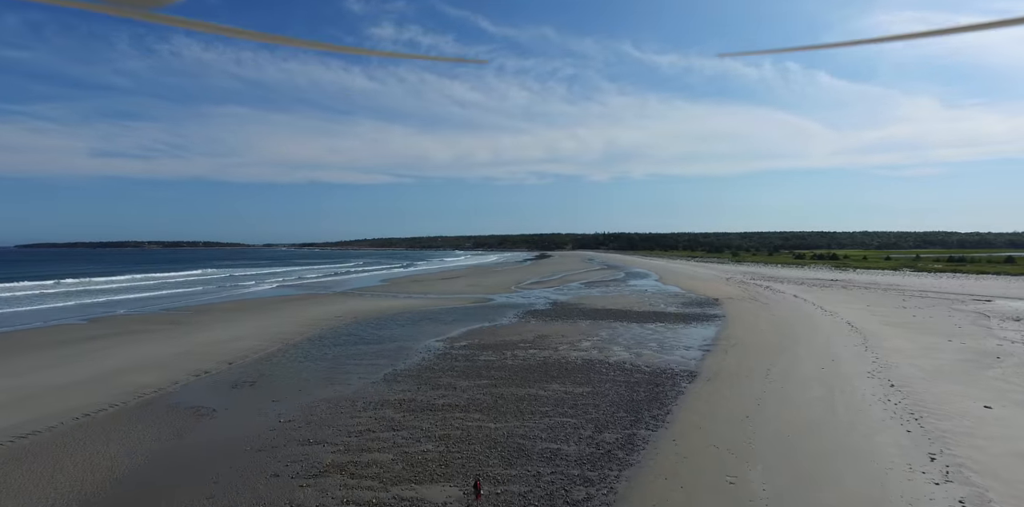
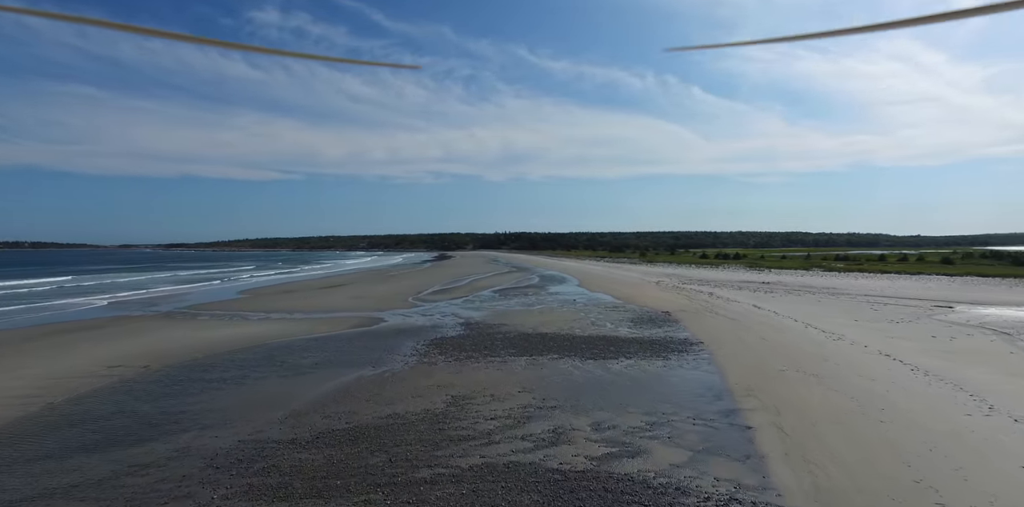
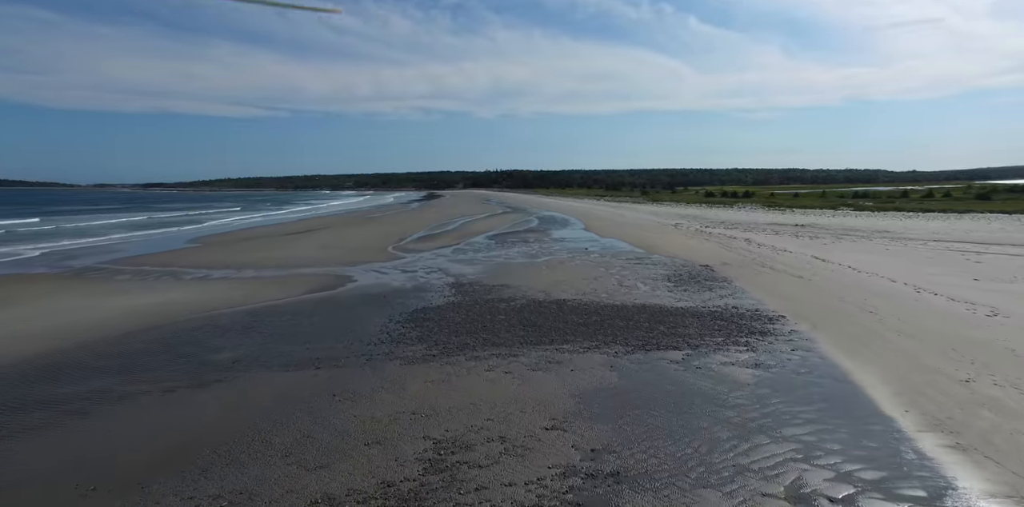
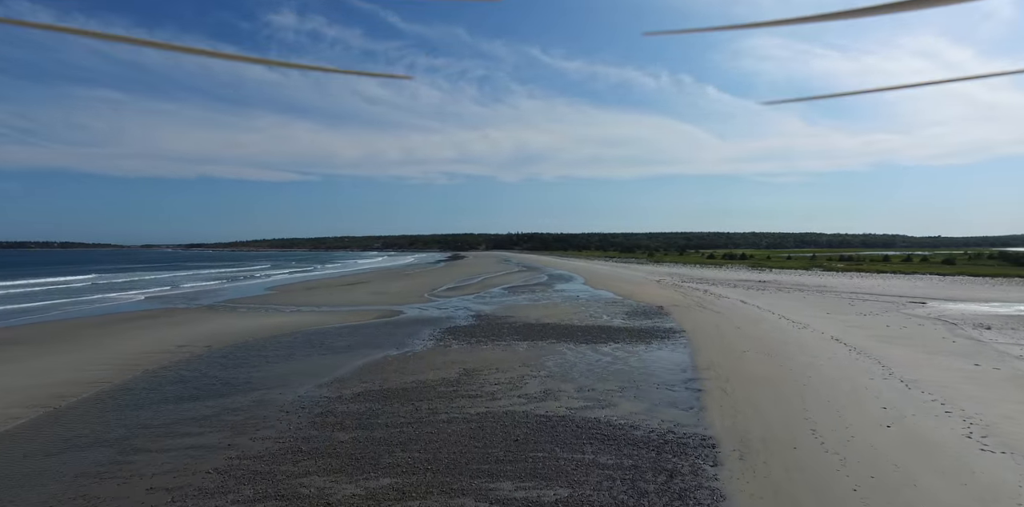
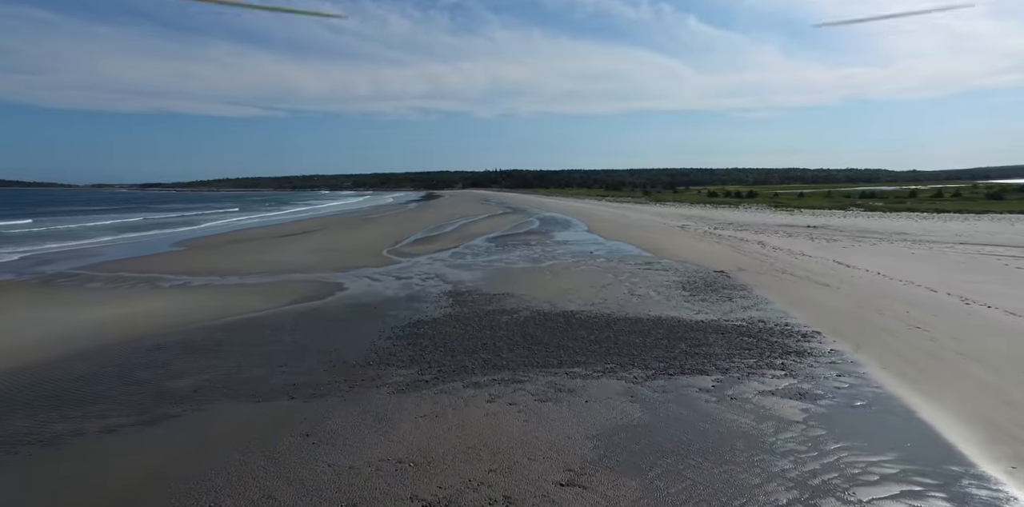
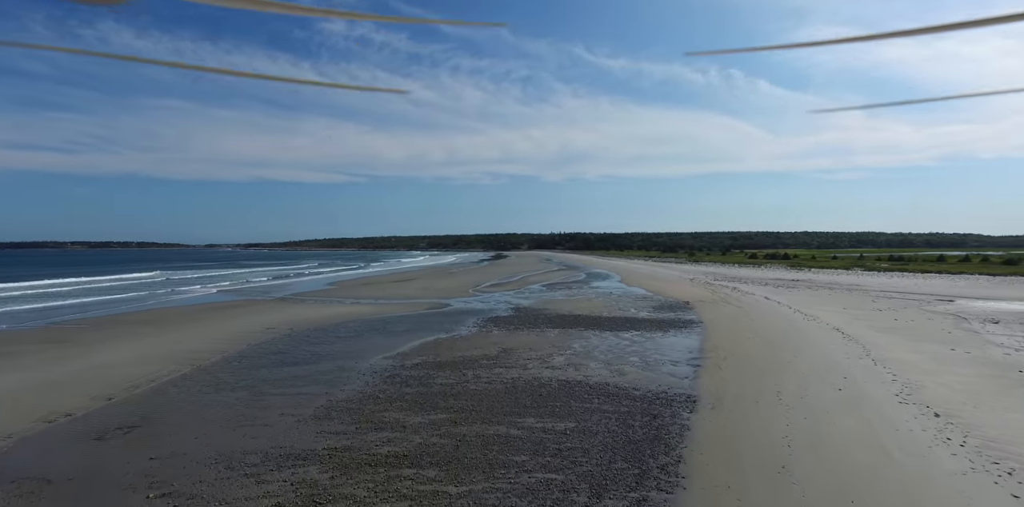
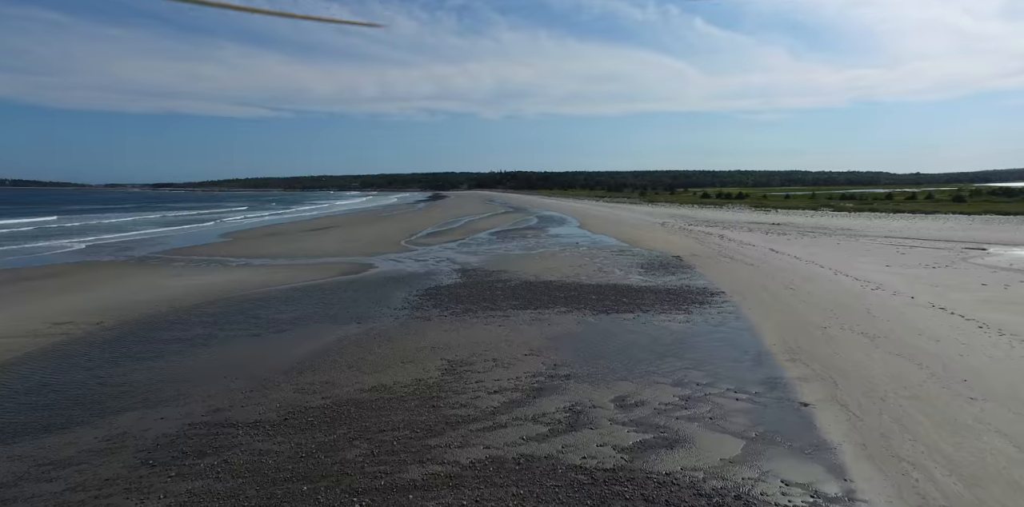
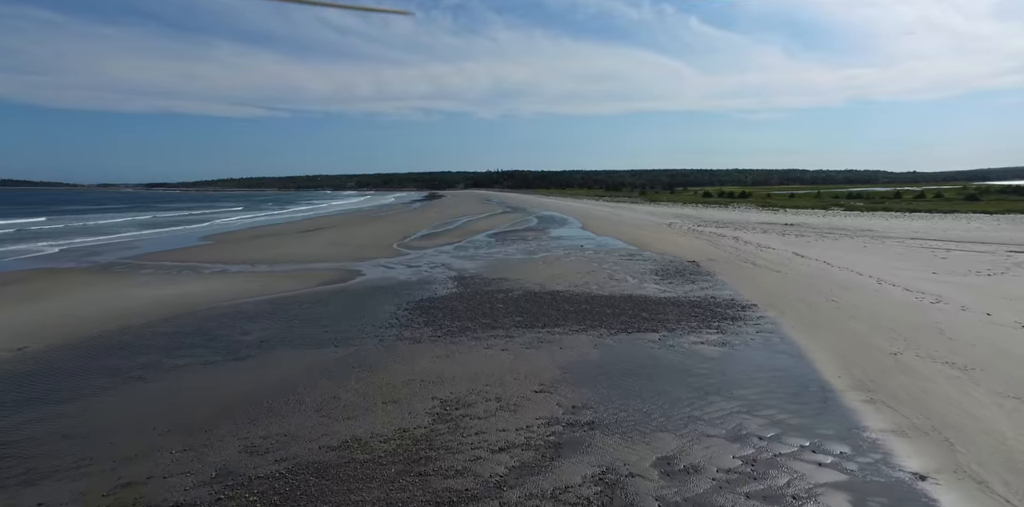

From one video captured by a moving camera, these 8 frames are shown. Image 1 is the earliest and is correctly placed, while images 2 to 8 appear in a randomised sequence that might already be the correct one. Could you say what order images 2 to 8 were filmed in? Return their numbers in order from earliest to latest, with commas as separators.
6, 4, 2, 7, 8, 3, 5
